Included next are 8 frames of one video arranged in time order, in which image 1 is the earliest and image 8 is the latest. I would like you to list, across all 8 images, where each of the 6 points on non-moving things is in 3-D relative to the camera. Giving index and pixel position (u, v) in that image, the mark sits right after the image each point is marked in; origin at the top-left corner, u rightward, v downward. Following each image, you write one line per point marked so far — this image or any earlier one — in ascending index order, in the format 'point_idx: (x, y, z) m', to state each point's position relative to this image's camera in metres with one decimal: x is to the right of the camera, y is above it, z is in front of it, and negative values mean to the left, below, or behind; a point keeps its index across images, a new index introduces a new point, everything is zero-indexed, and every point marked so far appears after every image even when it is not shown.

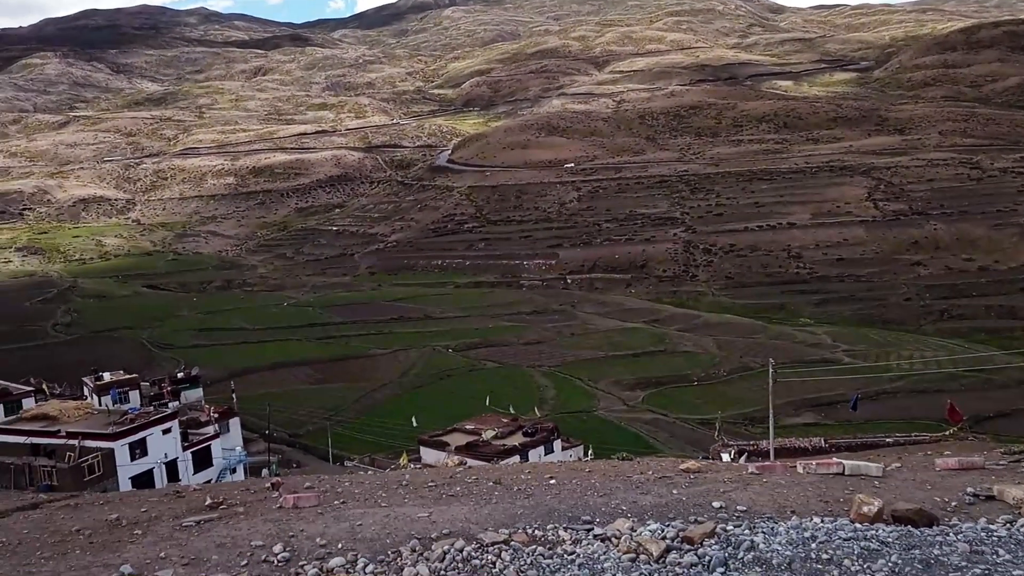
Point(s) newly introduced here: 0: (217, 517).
0: (-3.6, -2.8, +10.0) m
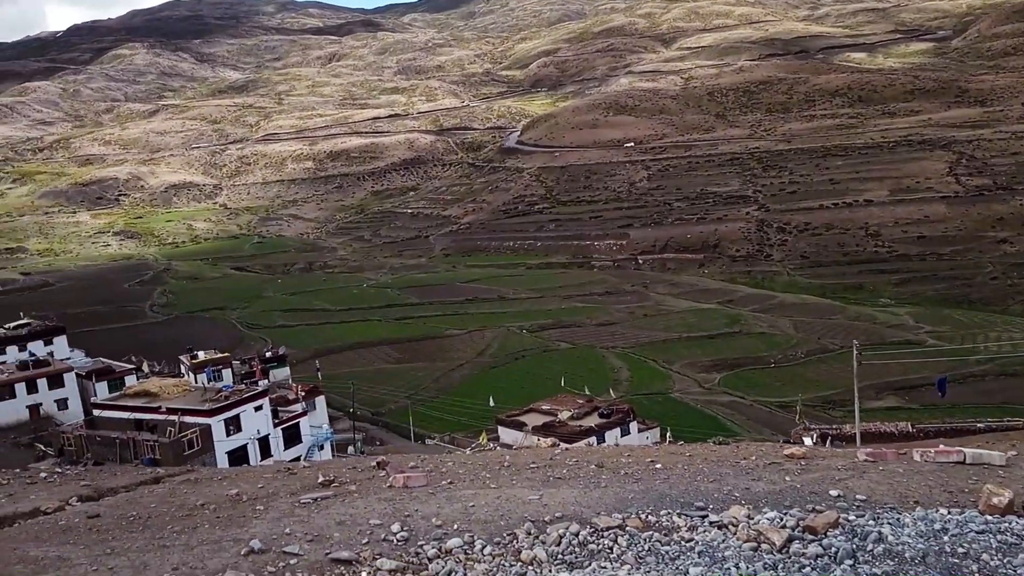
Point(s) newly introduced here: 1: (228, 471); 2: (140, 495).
0: (-2.2, -2.6, +10.2) m
1: (-4.5, -2.8, +12.9) m
2: (-4.9, -2.7, +10.8) m
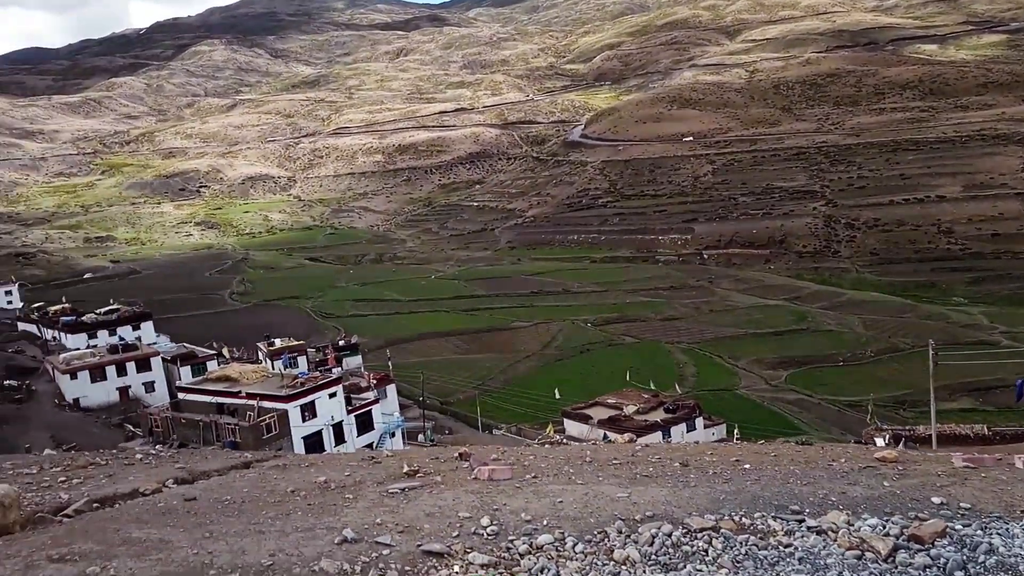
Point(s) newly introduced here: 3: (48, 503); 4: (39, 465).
0: (-1.1, -2.4, +10.2) m
1: (-3.2, -2.7, +13.1) m
2: (-3.7, -2.6, +11.0) m
3: (-5.5, -2.5, +9.7) m
4: (-7.3, -2.7, +12.7) m
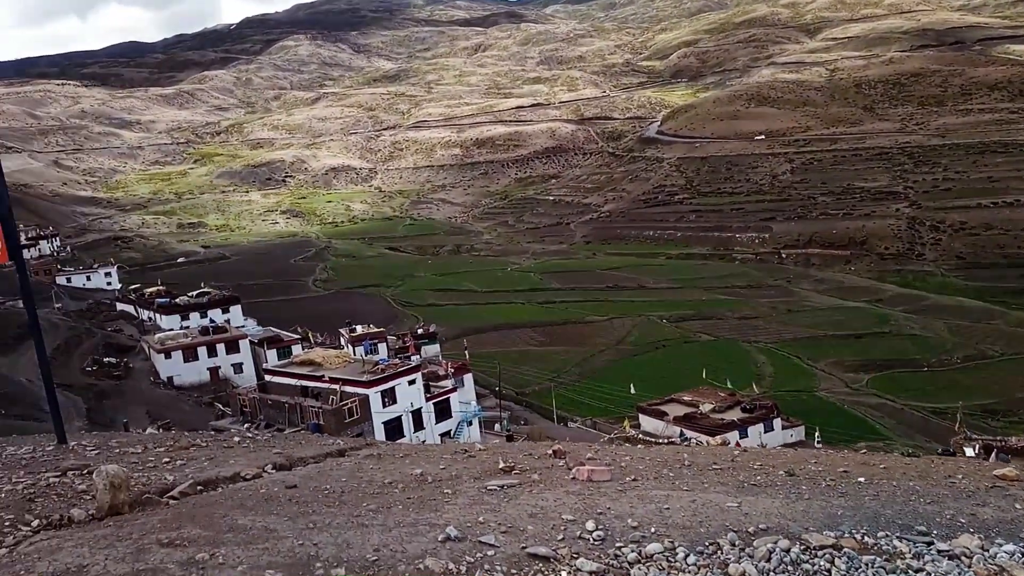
0: (+0.1, -2.4, +9.9) m
1: (-1.7, -2.5, +13.0) m
2: (-2.4, -2.4, +10.9) m
3: (-4.3, -2.3, +9.8) m
4: (-5.8, -2.5, +13.0) m
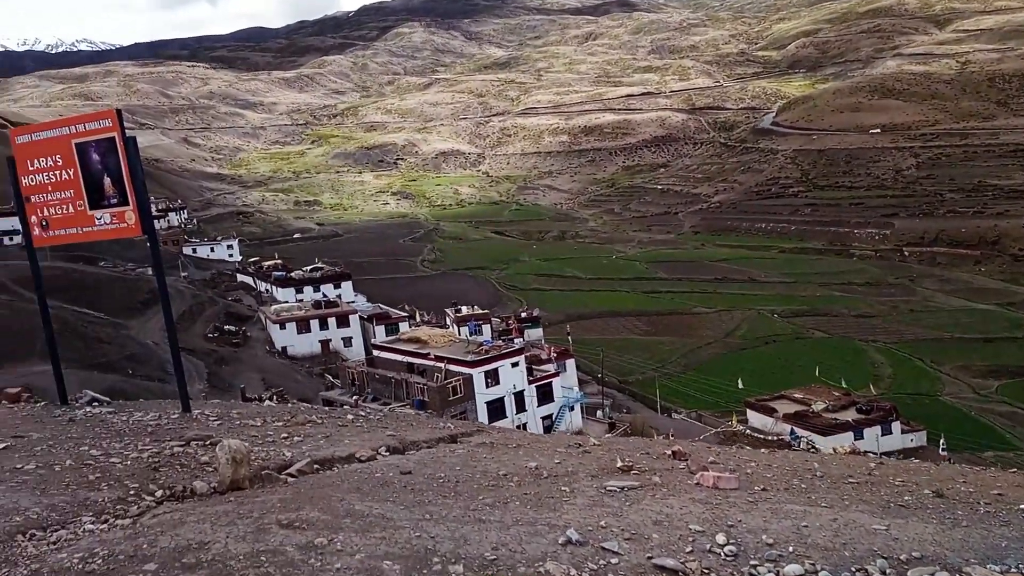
0: (+1.5, -2.3, +9.4) m
1: (+0.1, -2.3, +12.7) m
2: (-0.9, -2.2, +10.7) m
3: (-2.9, -2.0, +9.8) m
4: (-4.0, -2.1, +13.2) m
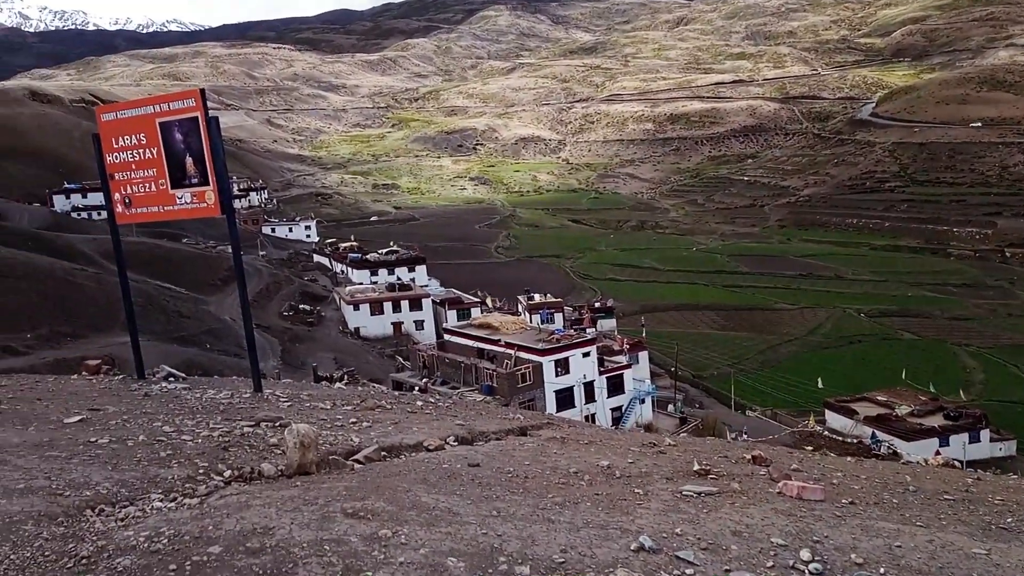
0: (+2.2, -2.2, +8.9) m
1: (+1.1, -2.1, +12.3) m
2: (0.0, -2.0, +10.4) m
3: (-2.0, -1.8, +9.7) m
4: (-2.9, -1.8, +13.2) m
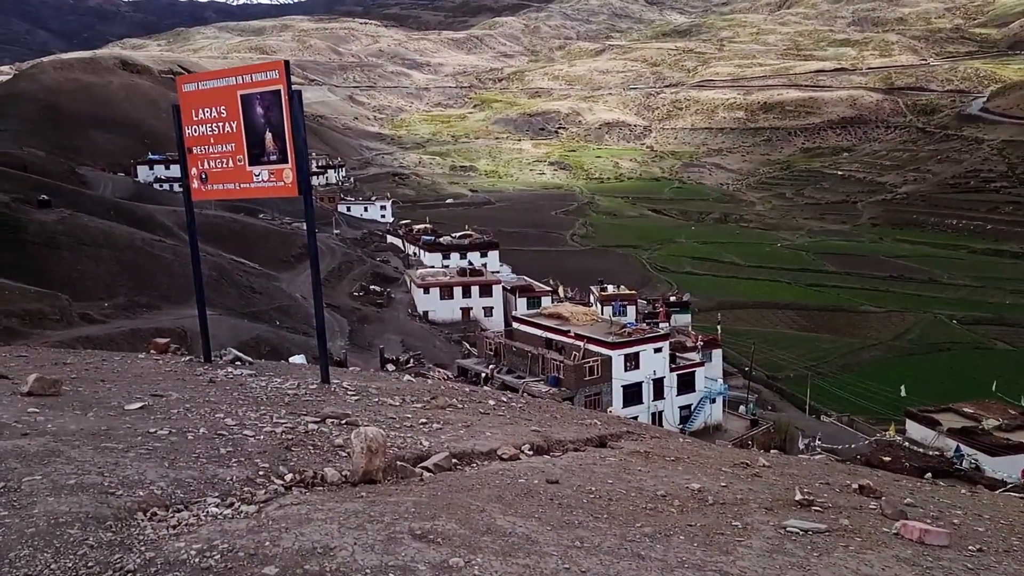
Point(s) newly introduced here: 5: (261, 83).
0: (+3.0, -2.3, +7.9) m
1: (+2.2, -2.2, +11.4) m
2: (+0.9, -2.0, +9.6) m
3: (-1.1, -1.7, +9.0) m
4: (-1.7, -1.6, +12.5) m
5: (-3.7, +3.0, +12.0) m
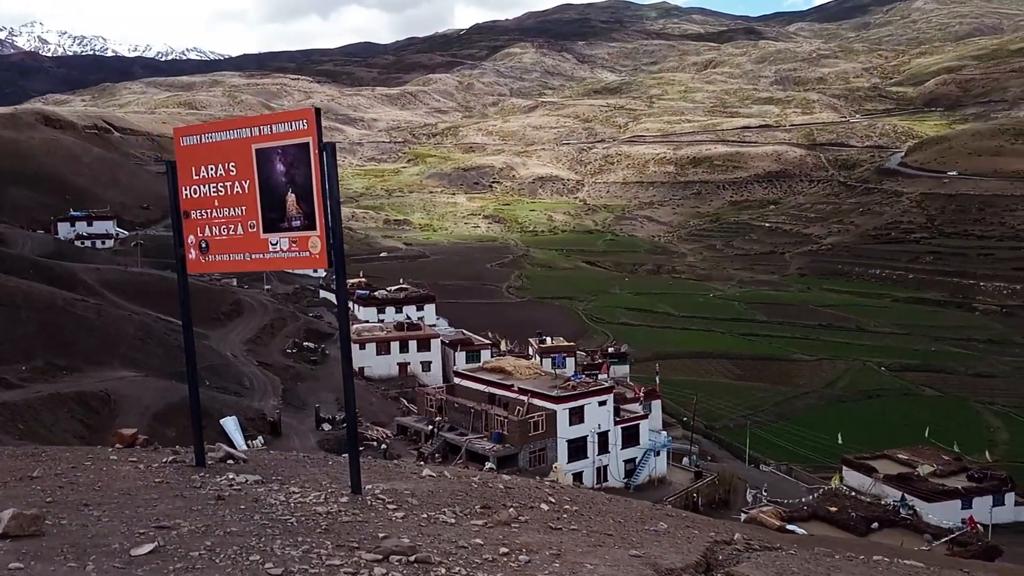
0: (+4.3, -3.1, +6.1) m
1: (+3.2, -3.2, +9.5) m
2: (+2.1, -2.9, +7.6) m
3: (+0.1, -2.6, +6.9) m
4: (-0.8, -2.7, +10.4) m
5: (-2.8, +1.9, +9.9) m
